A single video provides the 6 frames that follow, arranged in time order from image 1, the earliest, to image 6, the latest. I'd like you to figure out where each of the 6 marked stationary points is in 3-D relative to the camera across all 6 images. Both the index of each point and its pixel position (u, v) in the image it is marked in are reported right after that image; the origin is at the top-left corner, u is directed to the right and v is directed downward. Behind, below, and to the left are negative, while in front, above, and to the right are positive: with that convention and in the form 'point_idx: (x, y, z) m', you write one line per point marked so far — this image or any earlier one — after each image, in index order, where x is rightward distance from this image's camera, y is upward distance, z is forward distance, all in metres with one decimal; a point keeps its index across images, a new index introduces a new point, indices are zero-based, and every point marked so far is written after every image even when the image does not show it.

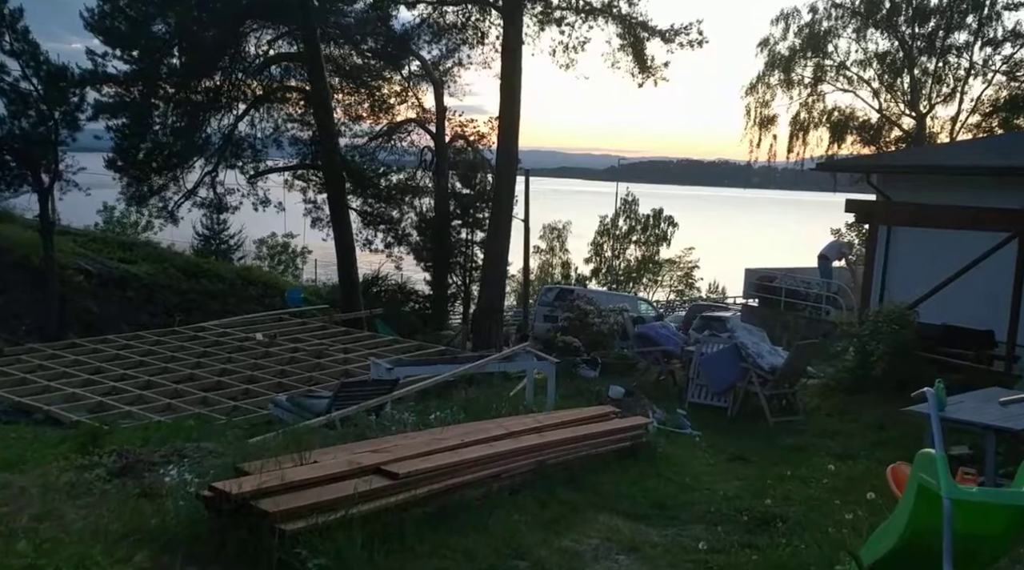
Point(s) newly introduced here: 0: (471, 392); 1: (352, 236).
0: (-0.5, -1.3, +10.0) m
1: (-3.0, +0.9, +16.2) m
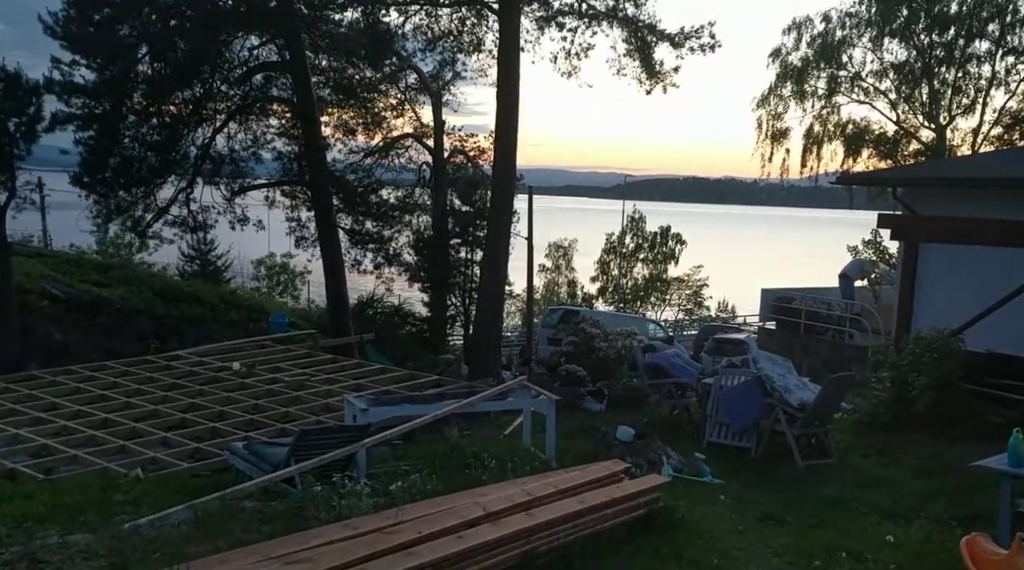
0: (-0.5, -1.6, +8.9) m
1: (-3.0, +0.5, +15.2) m
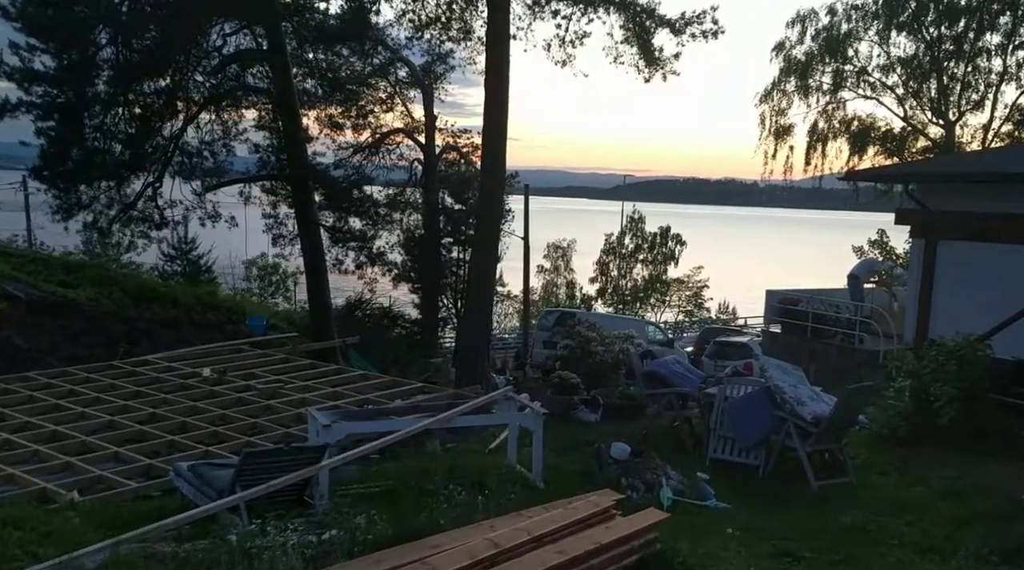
0: (-0.7, -1.6, +8.1) m
1: (-3.2, +0.5, +14.4) m
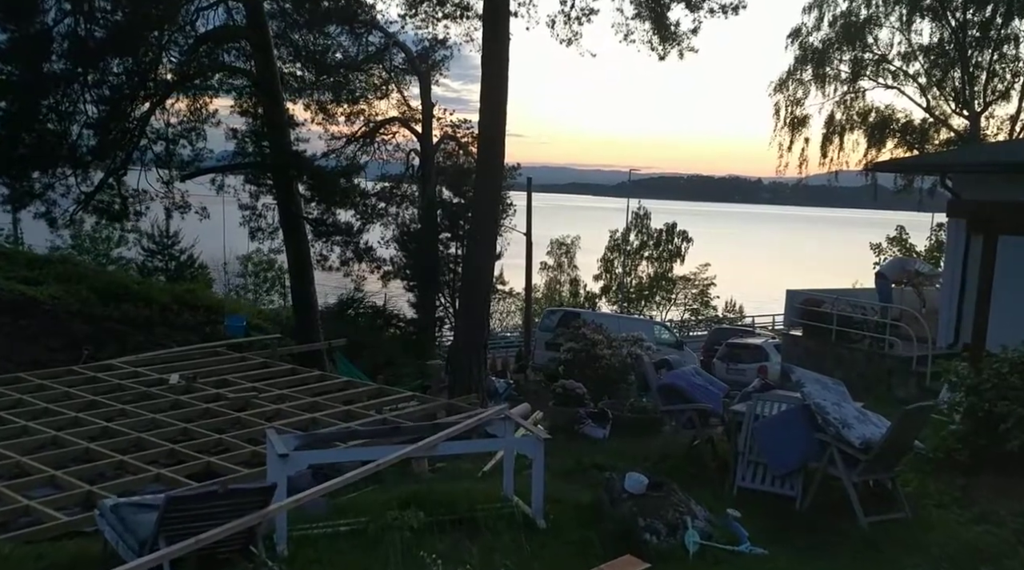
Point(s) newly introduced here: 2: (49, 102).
0: (-0.7, -1.6, +7.1) m
1: (-3.2, +0.5, +13.3) m
2: (-5.6, +2.2, +10.4) m
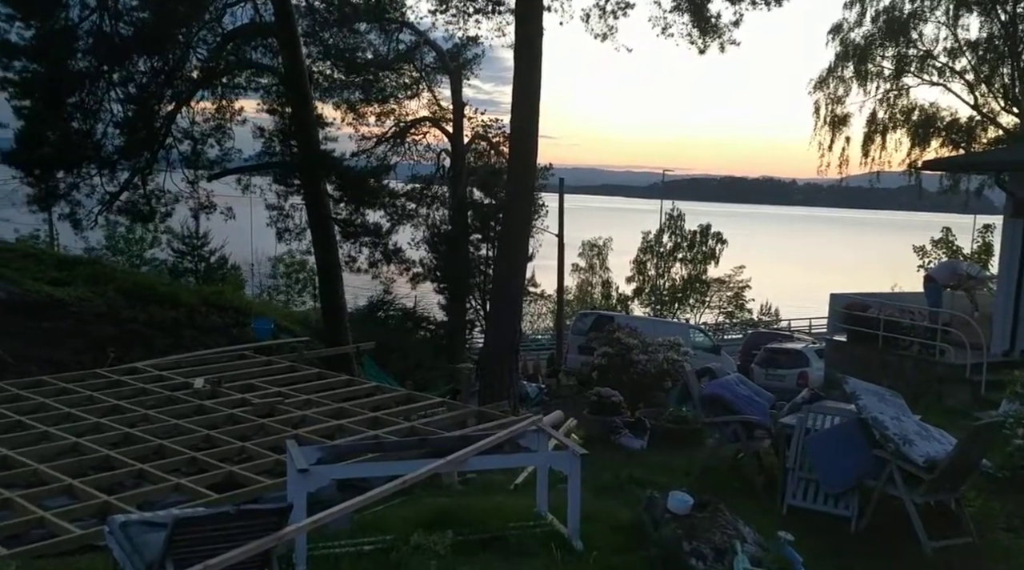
0: (-0.4, -1.6, +6.7) m
1: (-2.7, +0.5, +13.1) m
2: (-5.2, +2.2, +10.2) m
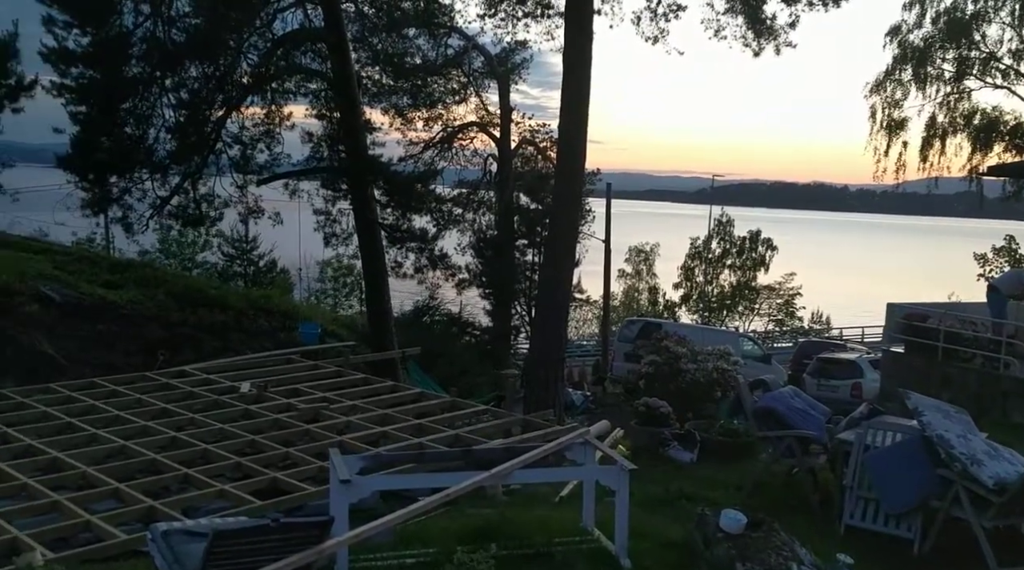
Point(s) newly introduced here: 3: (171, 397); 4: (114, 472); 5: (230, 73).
0: (-0.1, -1.6, +6.6) m
1: (-2.0, +0.4, +13.1) m
2: (-4.6, +2.2, +10.4) m
3: (-3.8, -1.2, +9.6) m
4: (-3.3, -1.6, +7.2) m
5: (-3.5, +2.6, +10.6) m
